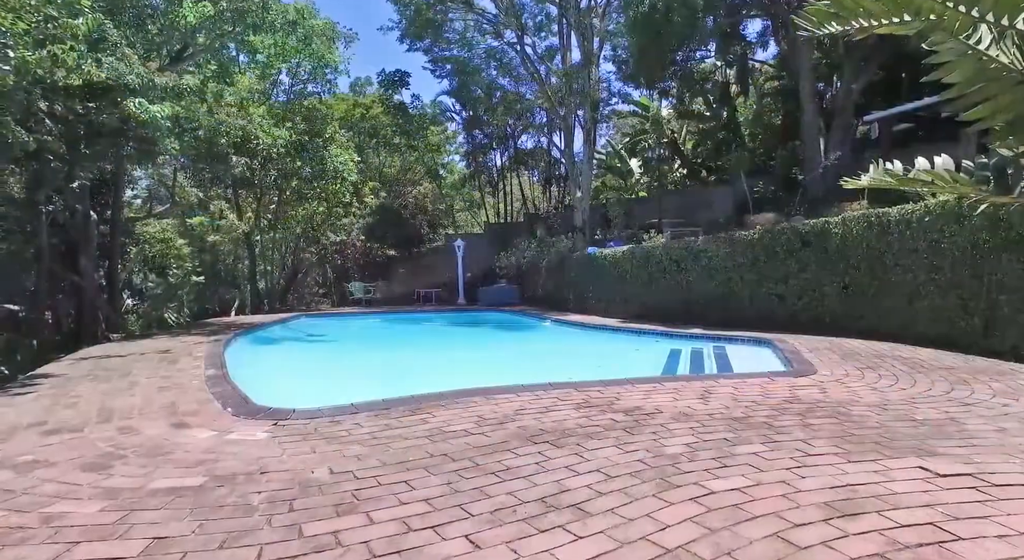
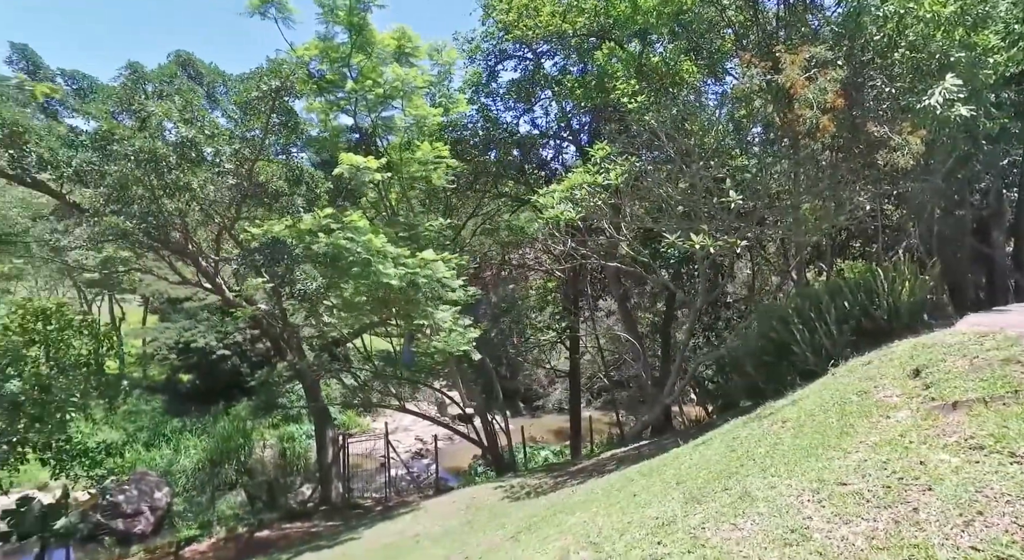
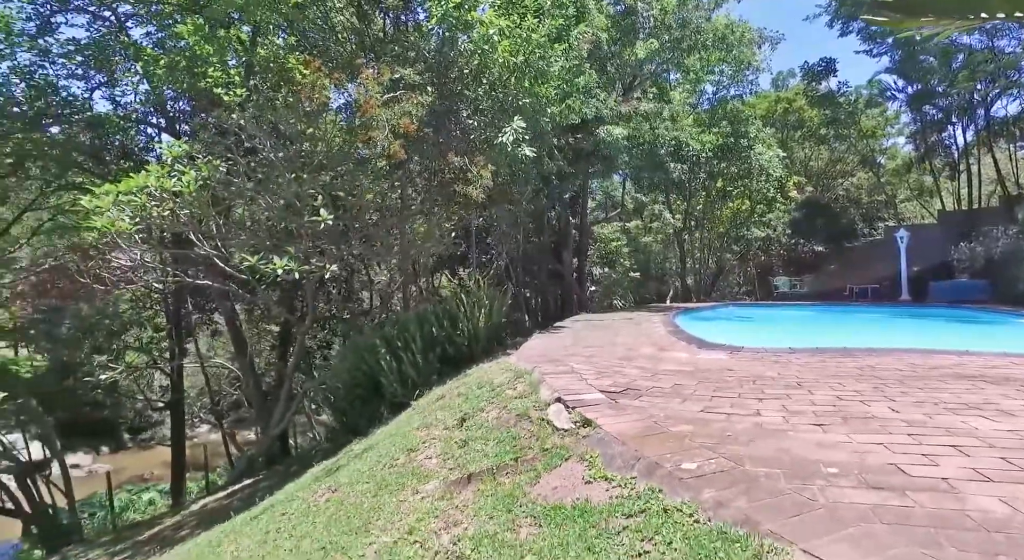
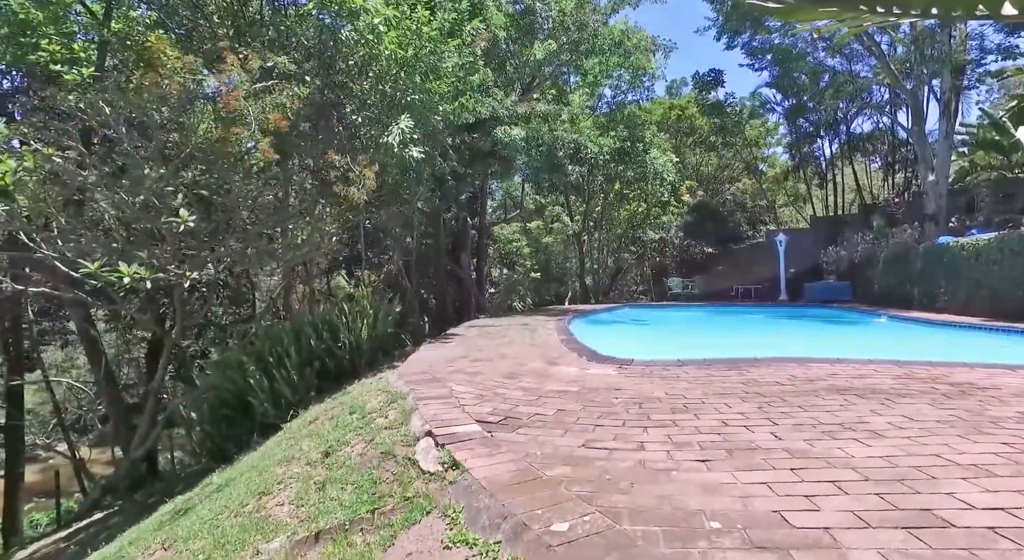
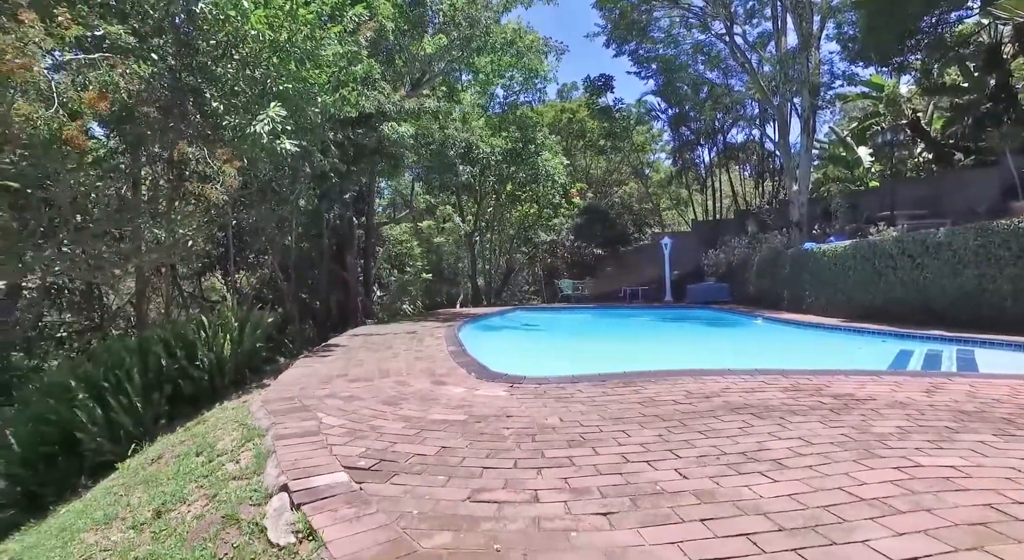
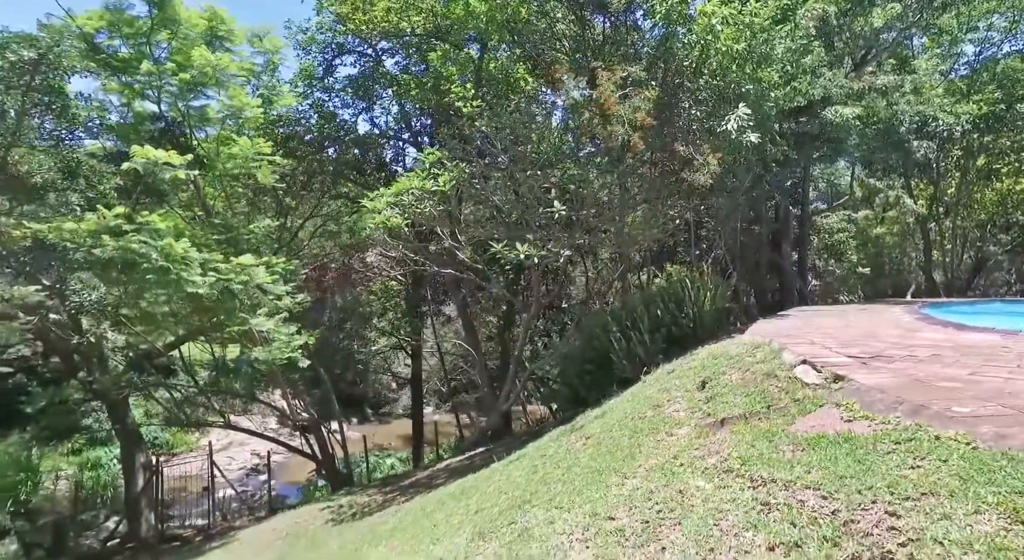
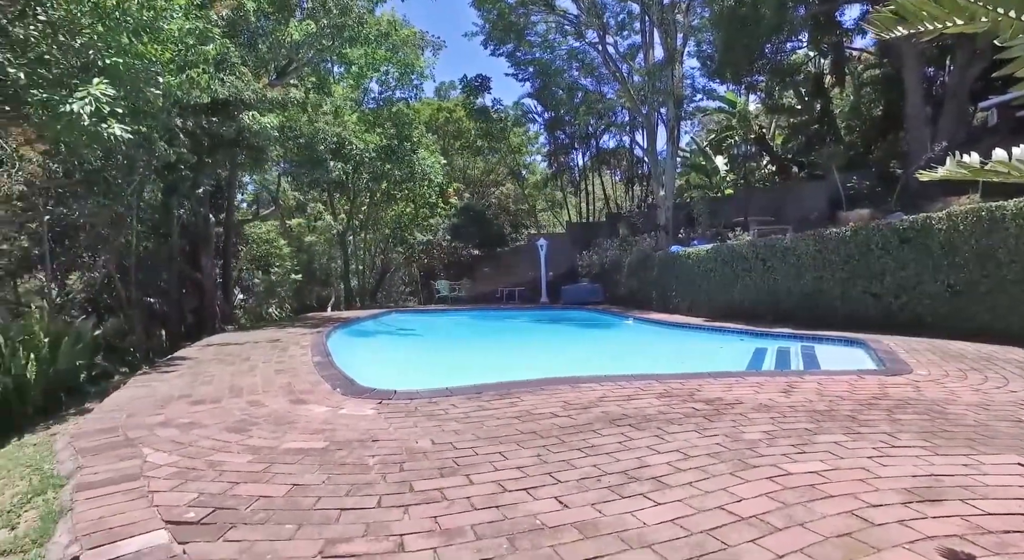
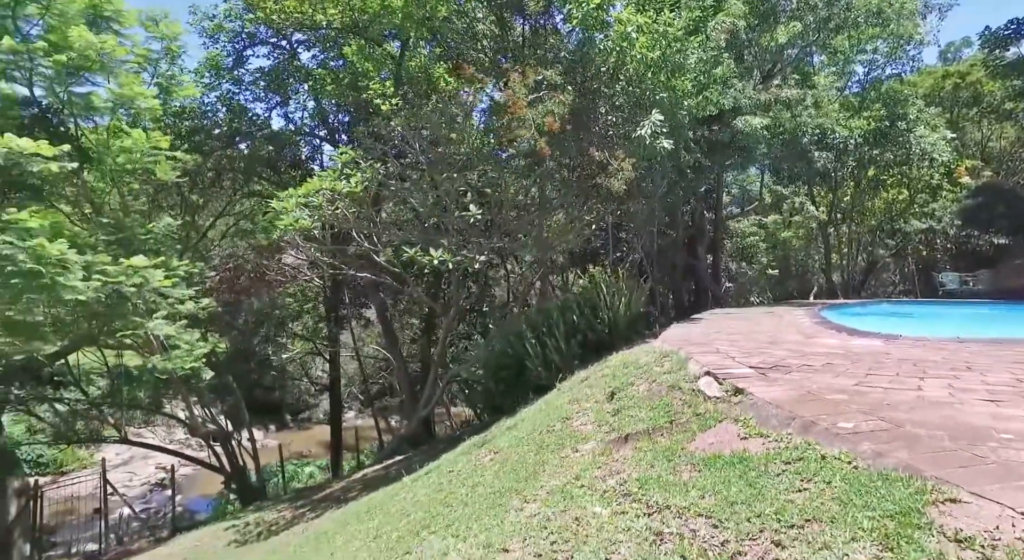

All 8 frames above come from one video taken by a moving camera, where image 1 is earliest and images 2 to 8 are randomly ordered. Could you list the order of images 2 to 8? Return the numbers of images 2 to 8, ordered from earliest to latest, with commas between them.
7, 5, 4, 3, 8, 6, 2
